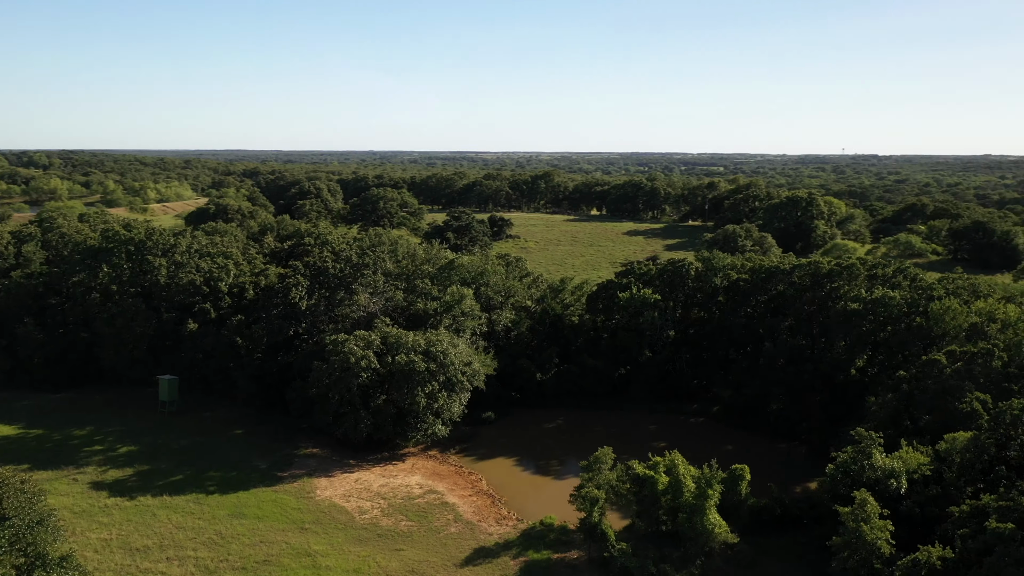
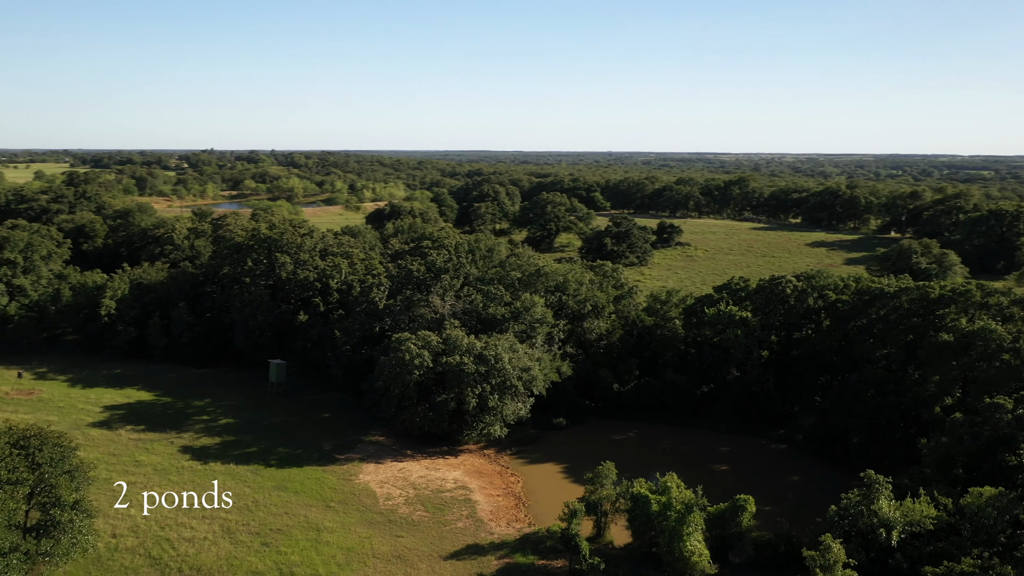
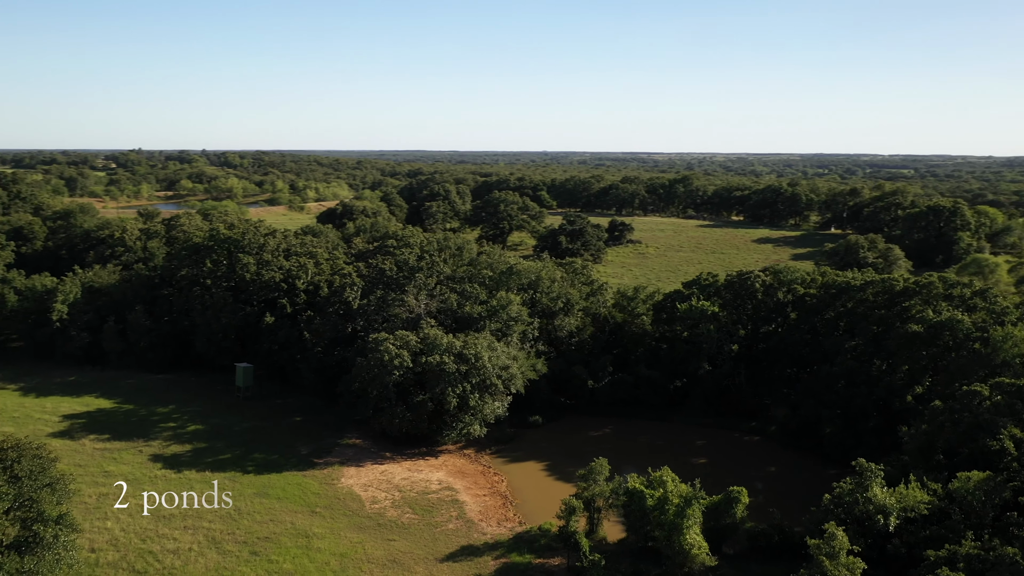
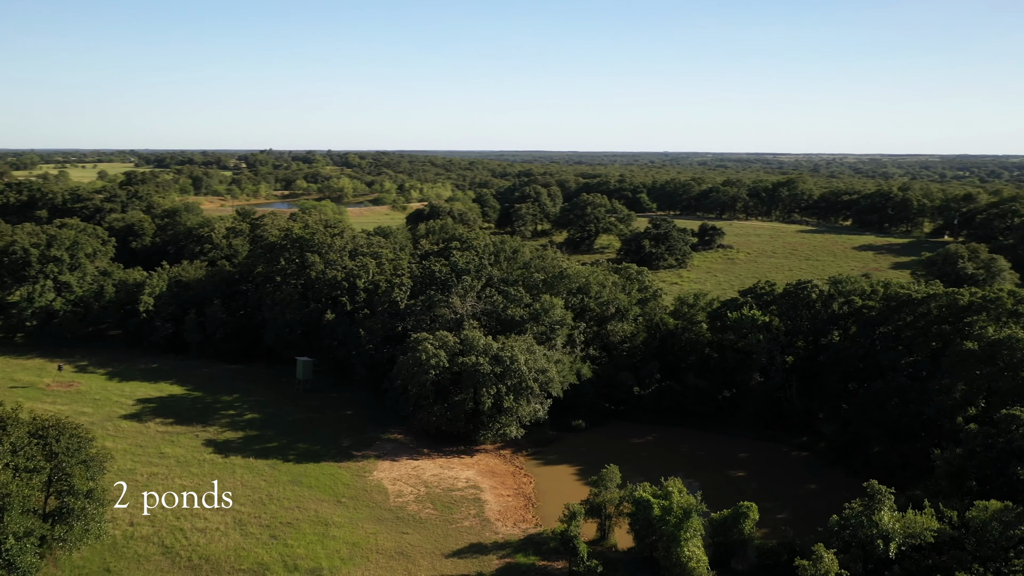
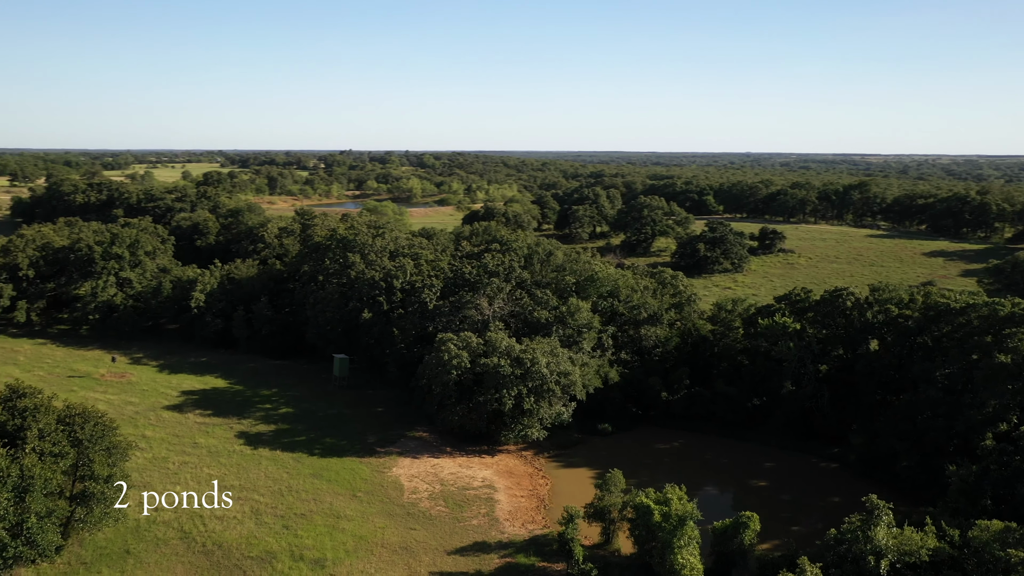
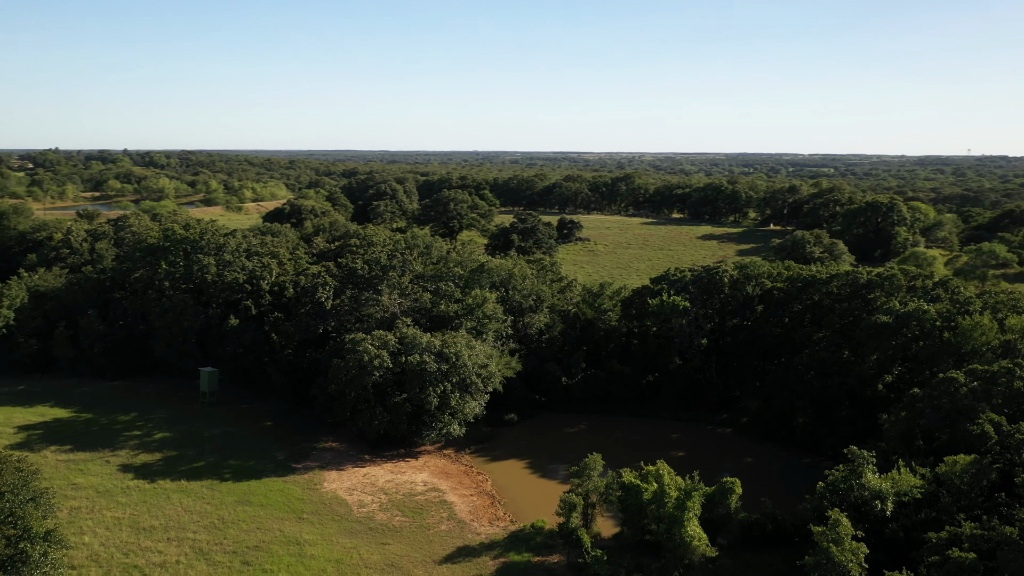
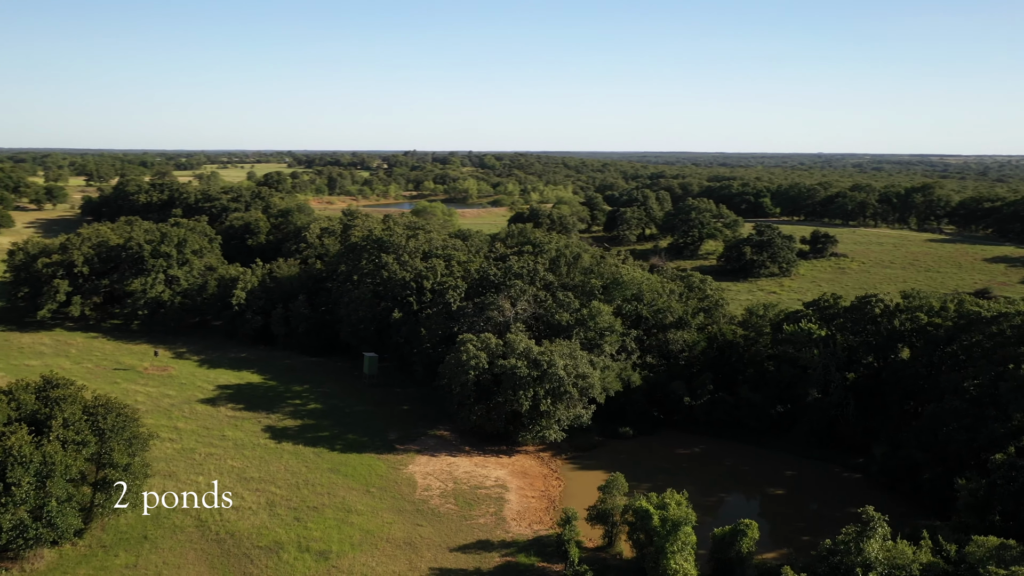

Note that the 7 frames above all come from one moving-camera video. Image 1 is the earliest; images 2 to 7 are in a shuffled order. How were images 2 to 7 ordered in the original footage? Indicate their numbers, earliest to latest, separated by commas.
6, 3, 2, 4, 5, 7
